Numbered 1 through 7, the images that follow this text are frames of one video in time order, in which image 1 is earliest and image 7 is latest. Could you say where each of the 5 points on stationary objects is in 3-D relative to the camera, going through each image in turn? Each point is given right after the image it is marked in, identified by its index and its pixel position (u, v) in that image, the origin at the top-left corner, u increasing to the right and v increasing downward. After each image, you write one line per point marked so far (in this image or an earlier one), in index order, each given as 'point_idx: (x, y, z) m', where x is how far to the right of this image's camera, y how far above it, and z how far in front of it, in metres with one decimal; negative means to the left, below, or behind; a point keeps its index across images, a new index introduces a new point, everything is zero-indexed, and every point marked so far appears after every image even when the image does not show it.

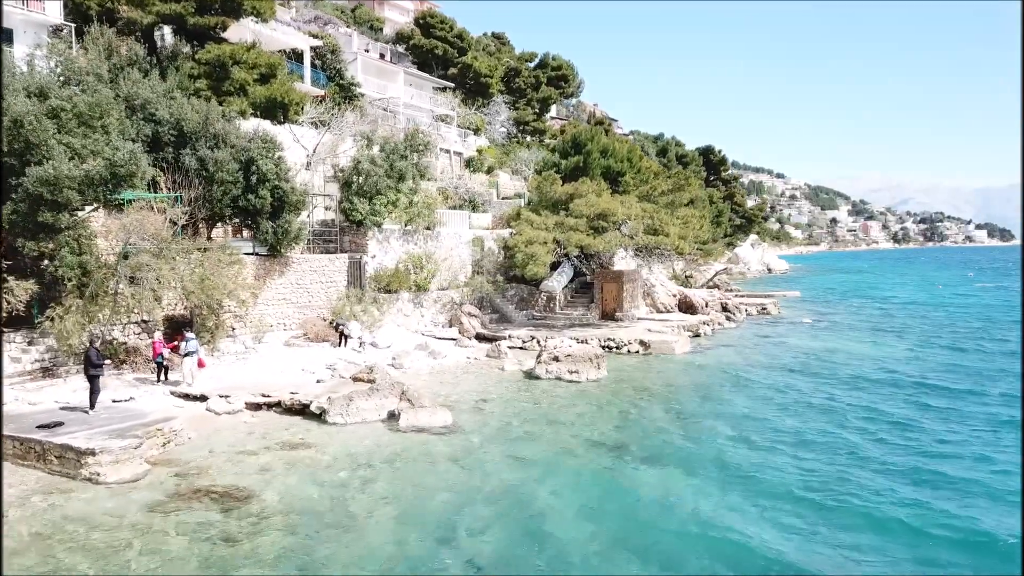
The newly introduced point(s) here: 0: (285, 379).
0: (-6.8, -2.7, +19.2) m
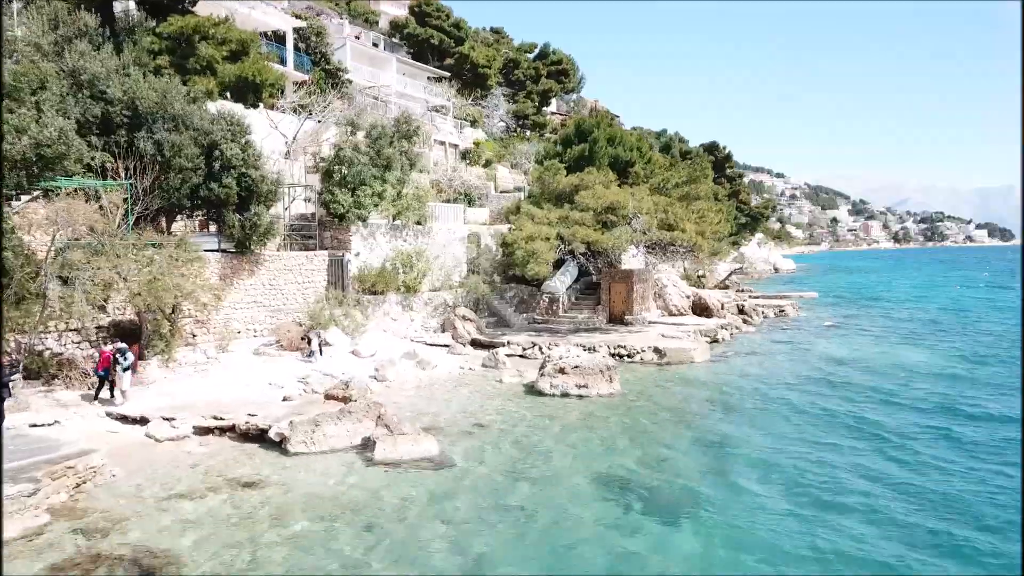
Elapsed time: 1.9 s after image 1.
0: (-6.8, -2.7, +16.5) m
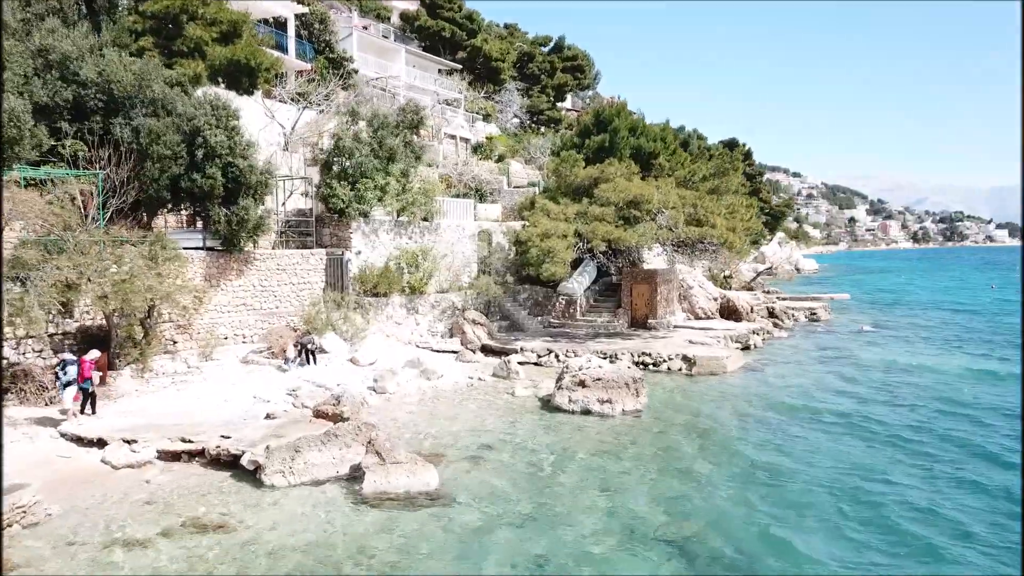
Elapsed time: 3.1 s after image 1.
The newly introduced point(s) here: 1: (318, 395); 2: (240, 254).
0: (-6.5, -2.8, +14.5) m
1: (-4.9, -2.7, +16.2) m
2: (-8.2, +1.0, +19.2) m
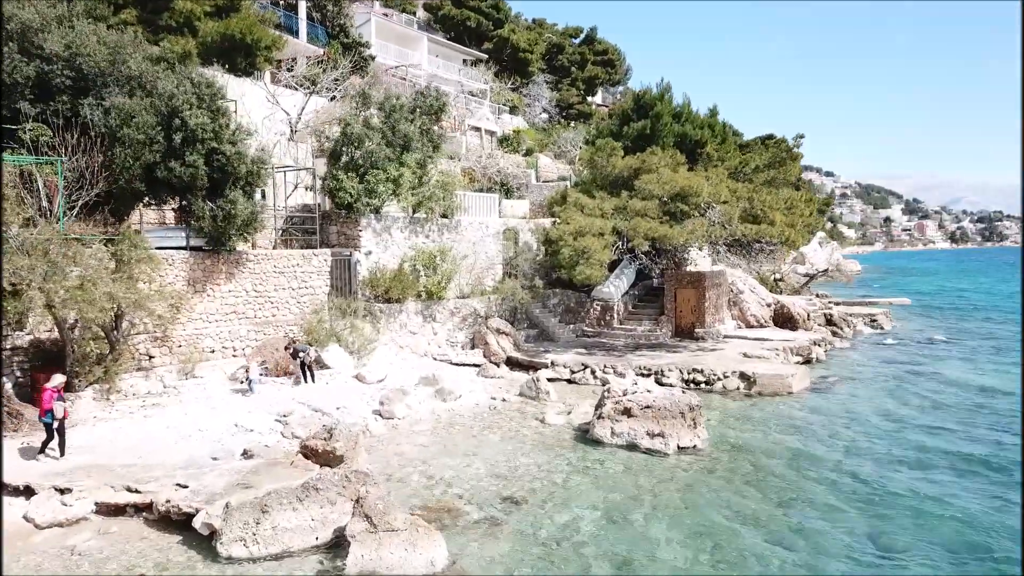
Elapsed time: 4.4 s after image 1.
0: (-5.9, -2.9, +12.0) m
1: (-4.3, -2.9, +13.6) m
2: (-7.4, +0.9, +16.7) m
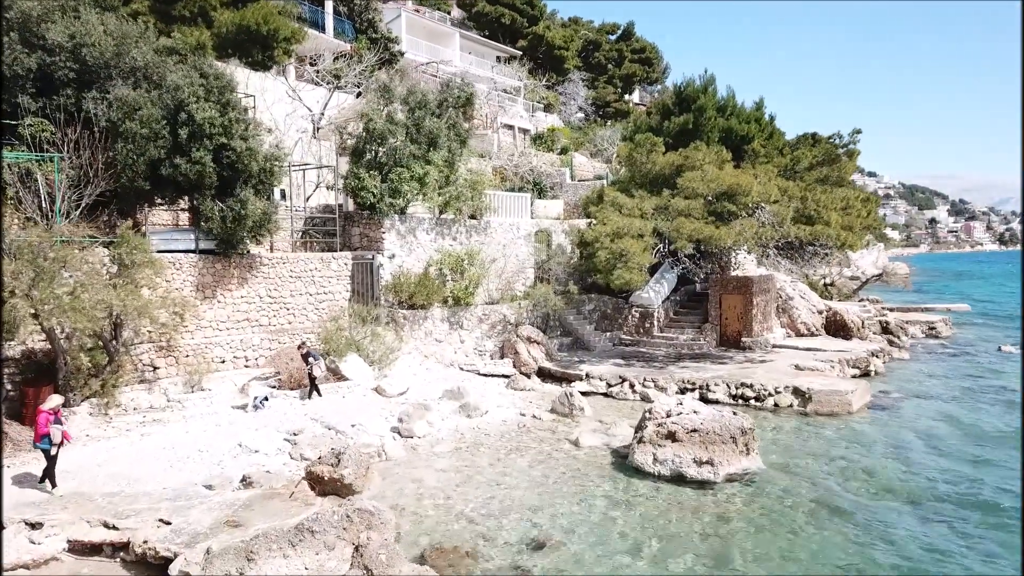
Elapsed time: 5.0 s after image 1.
0: (-5.5, -3.1, +10.8) m
1: (-3.7, -3.1, +12.4) m
2: (-6.7, +0.7, +15.7) m
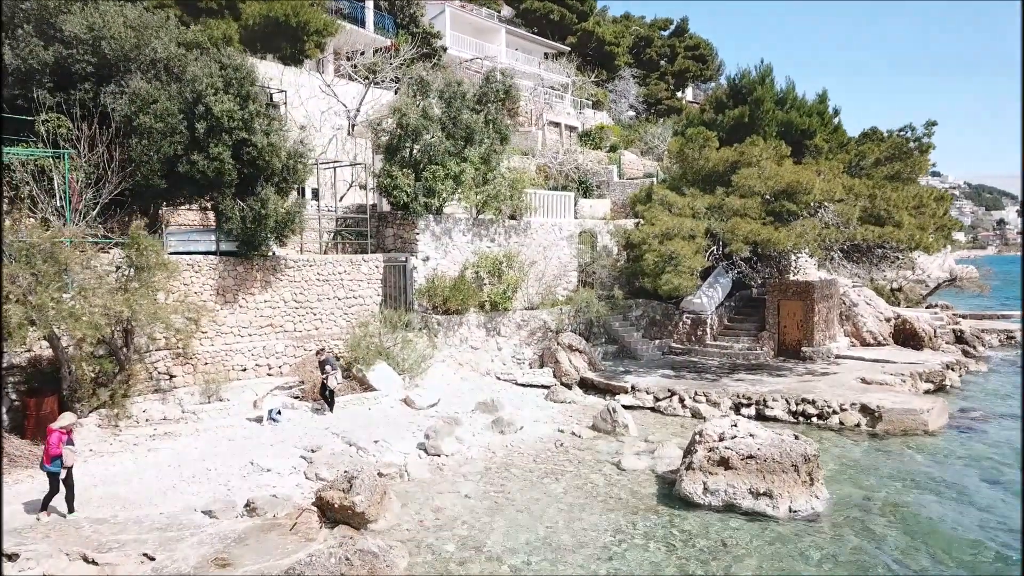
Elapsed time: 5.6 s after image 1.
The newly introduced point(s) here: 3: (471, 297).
0: (-5.0, -3.2, +10.0) m
1: (-3.1, -3.2, +11.4) m
2: (-5.8, +0.6, +14.9) m
3: (-1.2, -0.3, +18.3) m
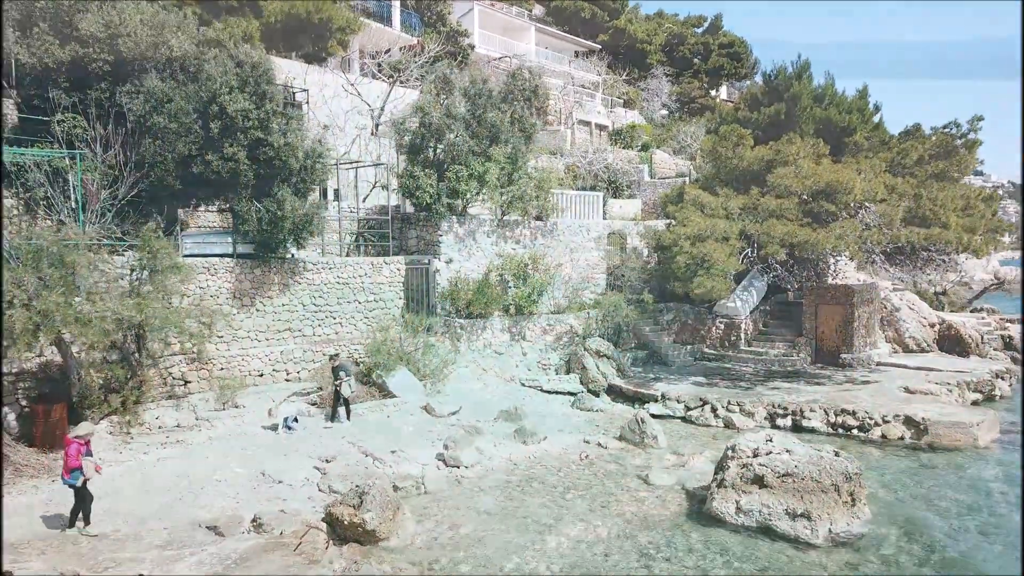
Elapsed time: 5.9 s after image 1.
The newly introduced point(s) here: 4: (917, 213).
0: (-4.7, -3.2, +9.6) m
1: (-2.8, -3.2, +10.9) m
2: (-5.2, +0.6, +14.5) m
3: (-0.5, -0.4, +17.7) m
4: (+12.2, +2.2, +19.3) m
